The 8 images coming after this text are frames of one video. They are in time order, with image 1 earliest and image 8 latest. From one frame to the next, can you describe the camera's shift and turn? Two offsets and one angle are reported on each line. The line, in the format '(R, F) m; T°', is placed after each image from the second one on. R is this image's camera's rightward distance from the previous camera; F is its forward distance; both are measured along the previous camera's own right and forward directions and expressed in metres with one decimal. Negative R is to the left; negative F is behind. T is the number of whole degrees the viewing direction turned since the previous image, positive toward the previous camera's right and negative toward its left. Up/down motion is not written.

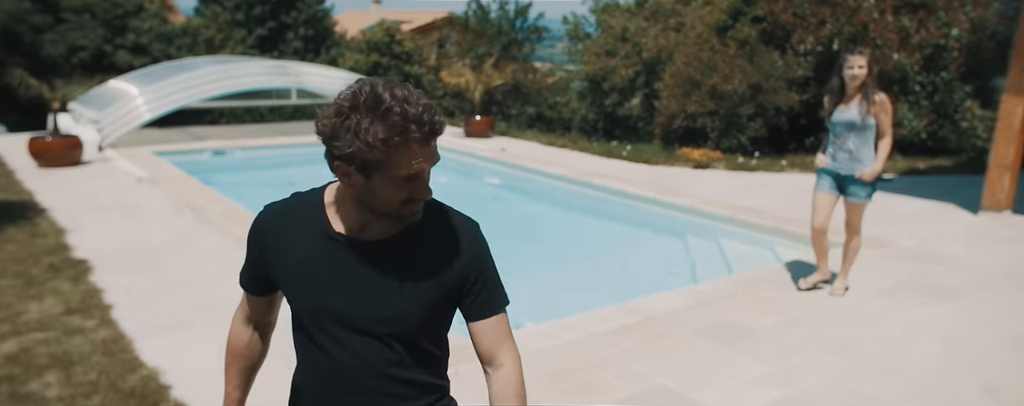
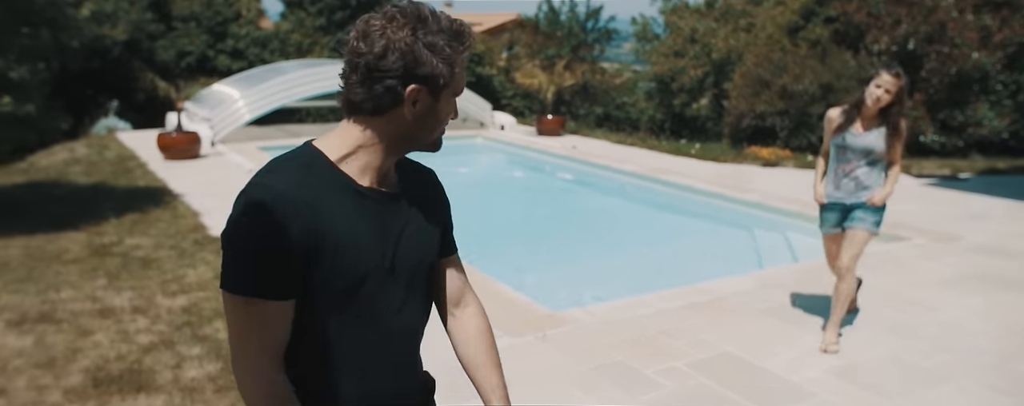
(-0.2, -0.7) m; -5°
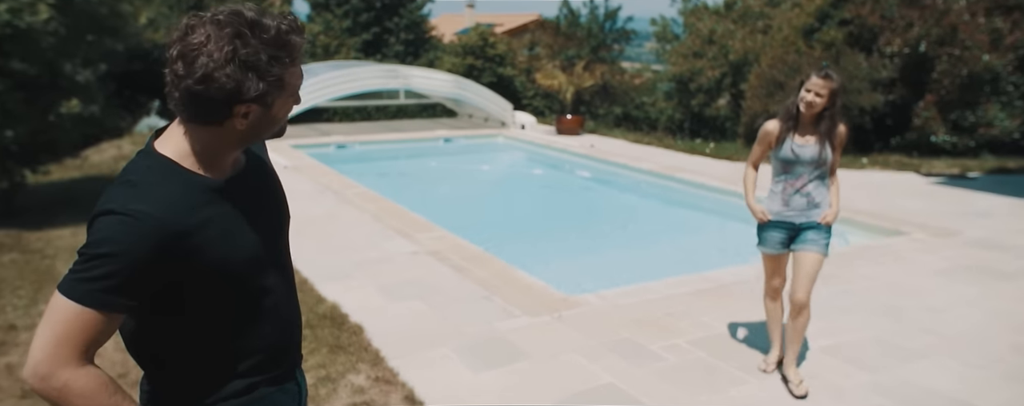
(0.0, -0.5) m; -2°
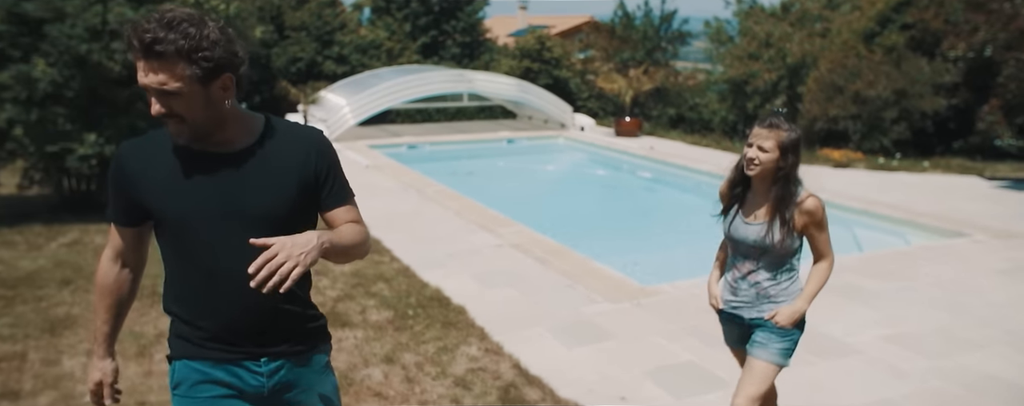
(-0.4, -0.7) m; -4°
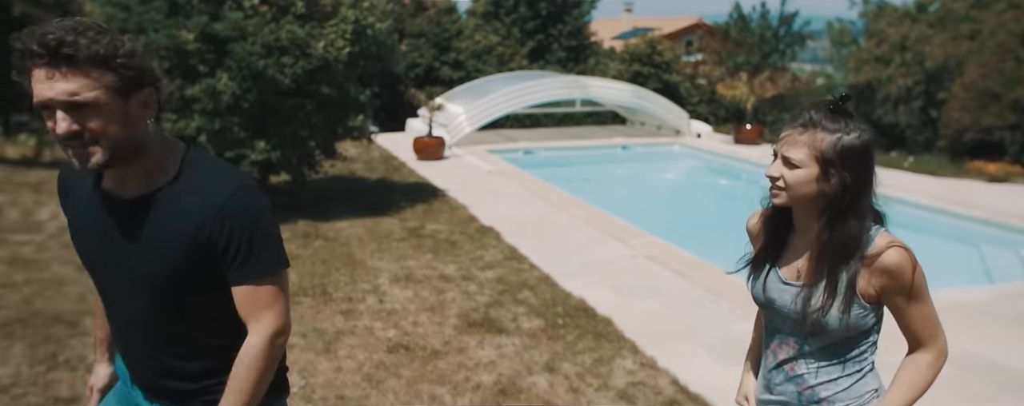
(-0.5, -0.1) m; -8°
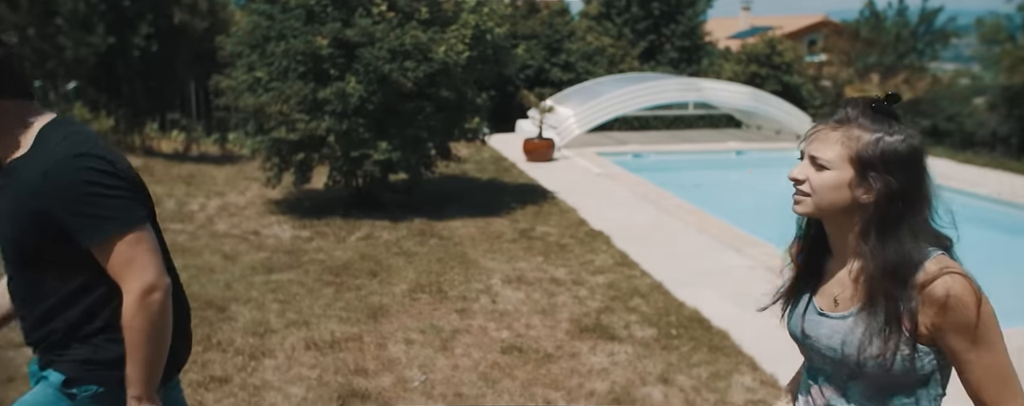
(-0.1, 0.0) m; -9°
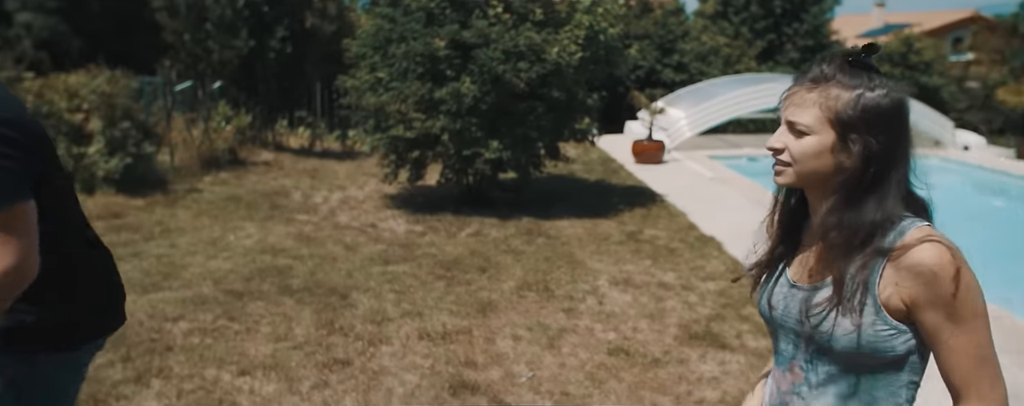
(-0.1, 0.0) m; -9°
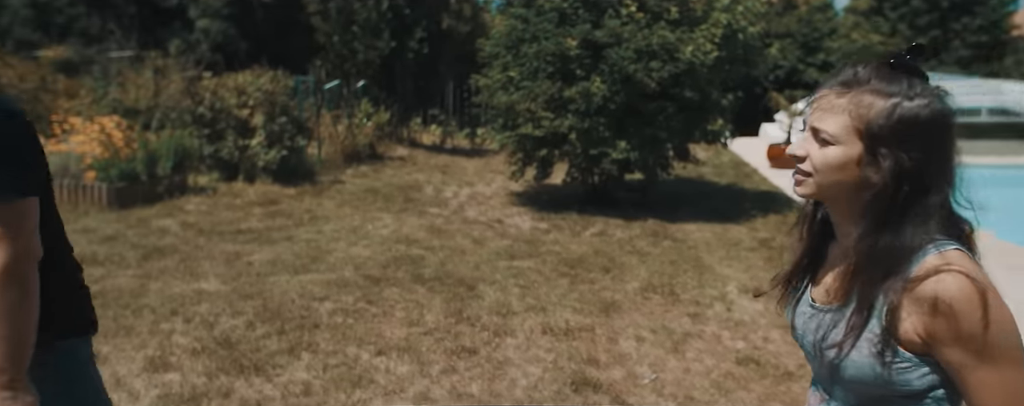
(0.0, -0.1) m; -11°
